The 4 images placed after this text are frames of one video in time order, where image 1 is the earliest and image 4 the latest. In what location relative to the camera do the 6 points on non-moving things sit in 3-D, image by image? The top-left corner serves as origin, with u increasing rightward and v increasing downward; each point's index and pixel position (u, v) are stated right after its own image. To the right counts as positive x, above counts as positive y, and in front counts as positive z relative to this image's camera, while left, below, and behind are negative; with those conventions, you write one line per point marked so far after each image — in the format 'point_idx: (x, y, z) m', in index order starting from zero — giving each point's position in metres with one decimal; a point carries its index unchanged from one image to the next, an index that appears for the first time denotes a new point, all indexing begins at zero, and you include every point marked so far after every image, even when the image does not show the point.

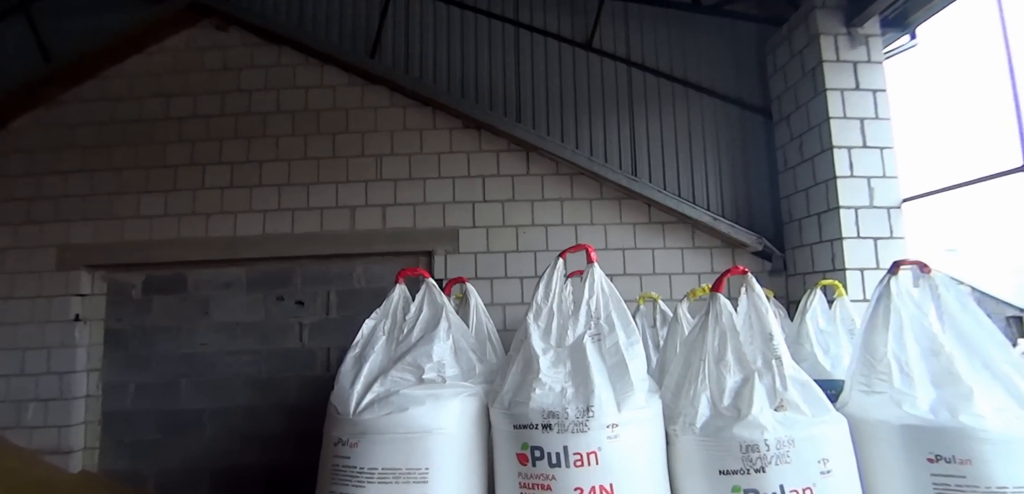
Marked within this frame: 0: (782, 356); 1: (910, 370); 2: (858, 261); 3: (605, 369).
0: (+0.7, -0.3, +1.3) m
1: (+1.0, -0.3, +1.3) m
2: (+1.4, 0.0, +2.1) m
3: (+0.2, -0.3, +1.3) m
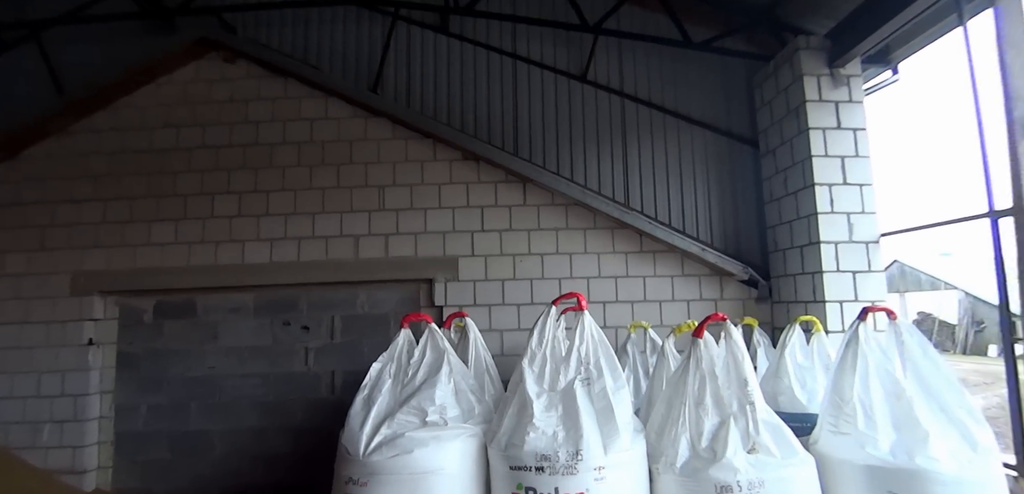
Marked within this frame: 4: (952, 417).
0: (+0.6, -0.4, +1.4) m
1: (+1.0, -0.5, +1.4) m
2: (+1.4, -0.2, +2.2) m
3: (+0.2, -0.4, +1.4) m
4: (+1.2, -0.5, +1.4) m
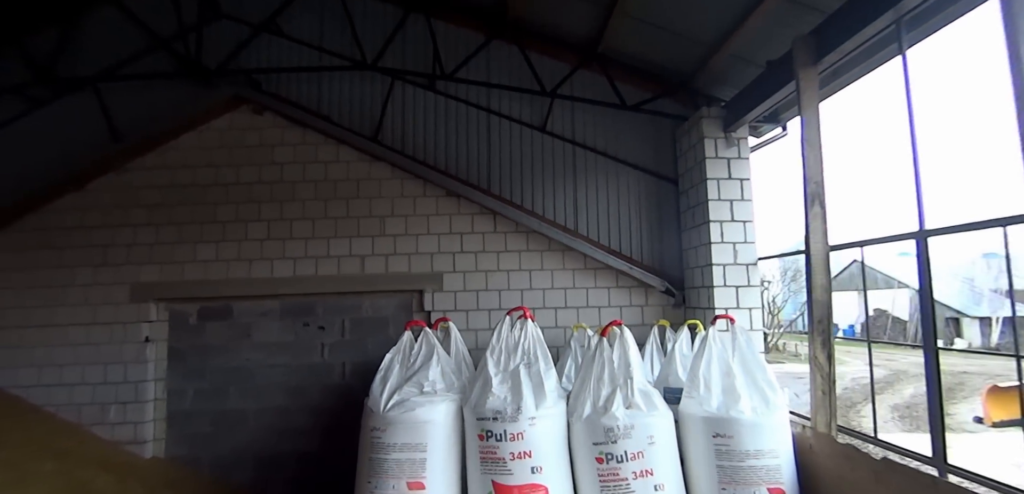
0: (+0.5, -0.5, +2.1) m
1: (+0.8, -0.6, +2.2) m
2: (+1.3, -0.3, +3.0) m
3: (+0.1, -0.6, +2.1) m
4: (+1.0, -0.6, +2.1) m
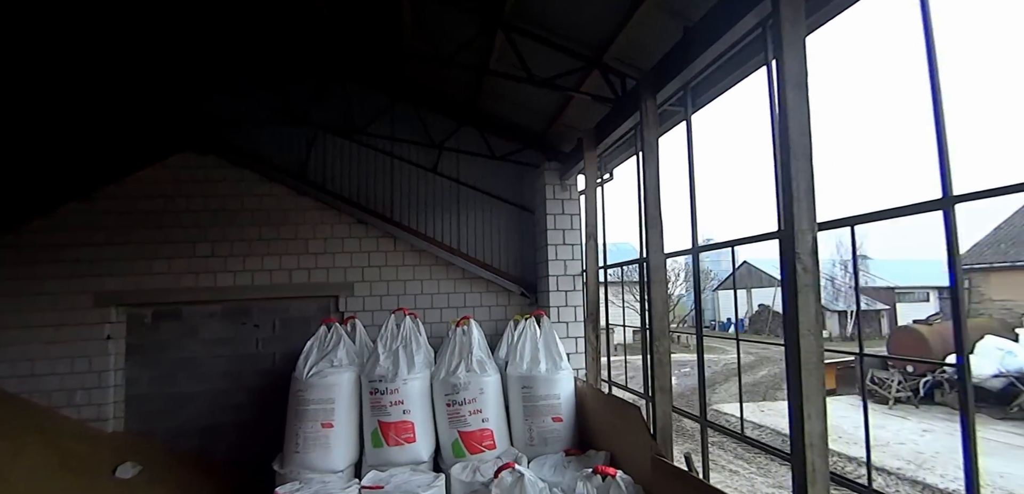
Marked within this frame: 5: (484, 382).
0: (-0.3, -0.7, +3.3) m
1: (+0.1, -0.7, +3.4) m
2: (+0.4, -0.5, +4.3) m
3: (-0.7, -0.7, +3.3) m
4: (+0.3, -0.7, +3.4) m
5: (-0.2, -0.9, +3.2) m
